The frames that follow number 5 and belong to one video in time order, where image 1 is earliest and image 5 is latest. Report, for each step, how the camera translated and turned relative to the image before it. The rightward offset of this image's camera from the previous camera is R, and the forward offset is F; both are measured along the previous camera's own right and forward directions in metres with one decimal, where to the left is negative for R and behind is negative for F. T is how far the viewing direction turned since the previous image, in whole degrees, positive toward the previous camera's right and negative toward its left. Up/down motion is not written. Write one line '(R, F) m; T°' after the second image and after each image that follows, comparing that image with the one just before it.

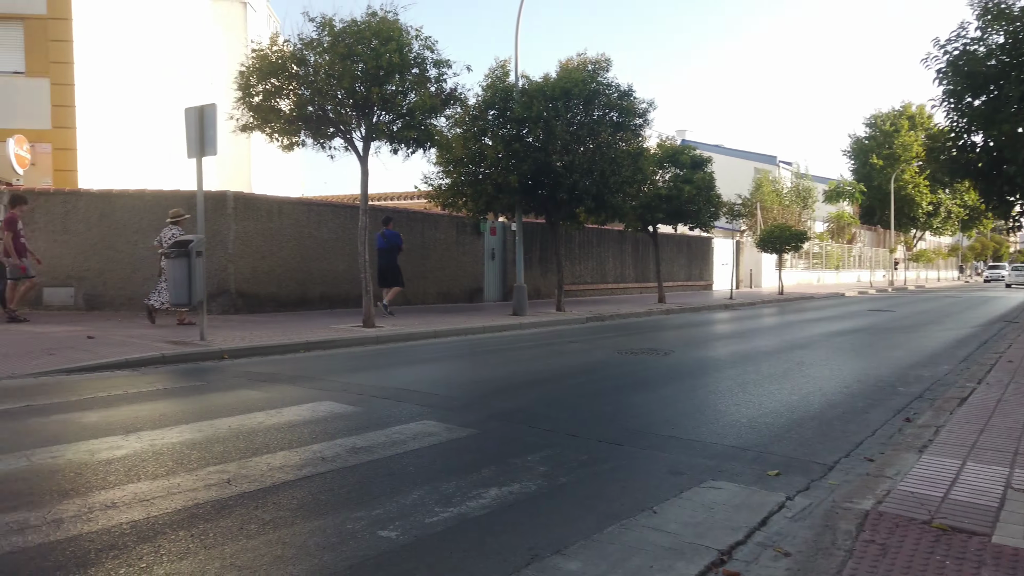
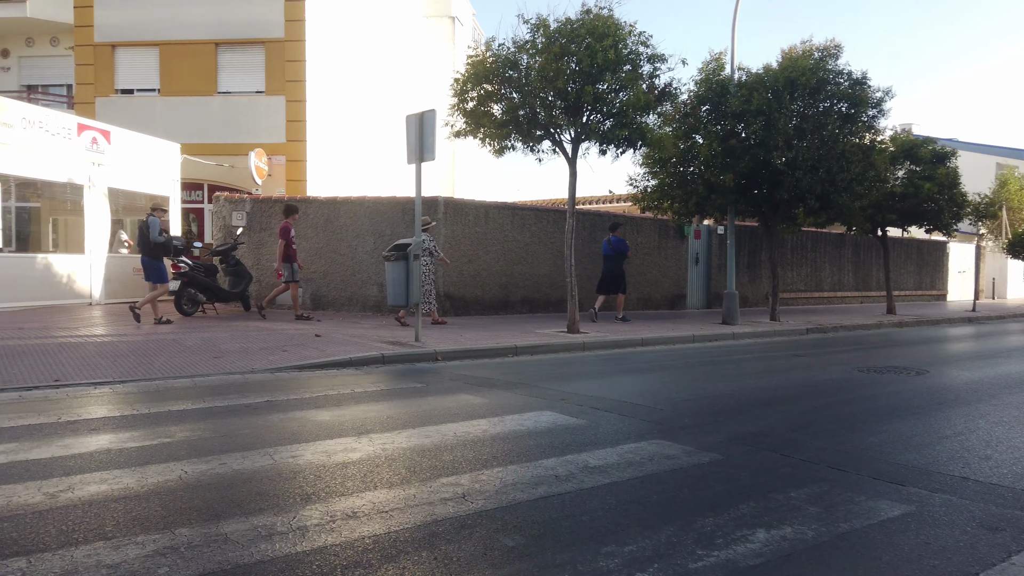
(-0.4, +0.5) m; -14°
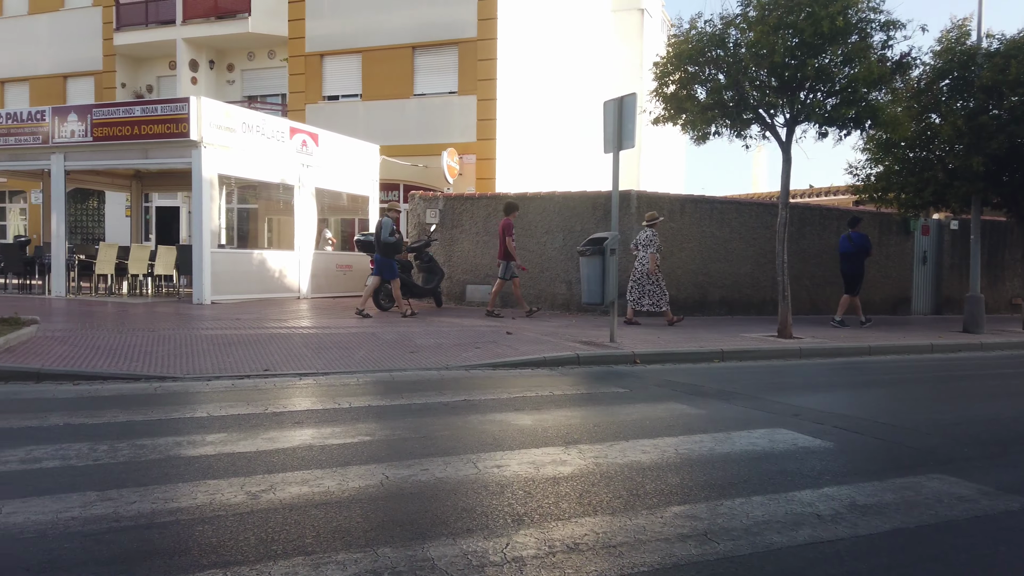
(-0.4, +0.7) m; -13°
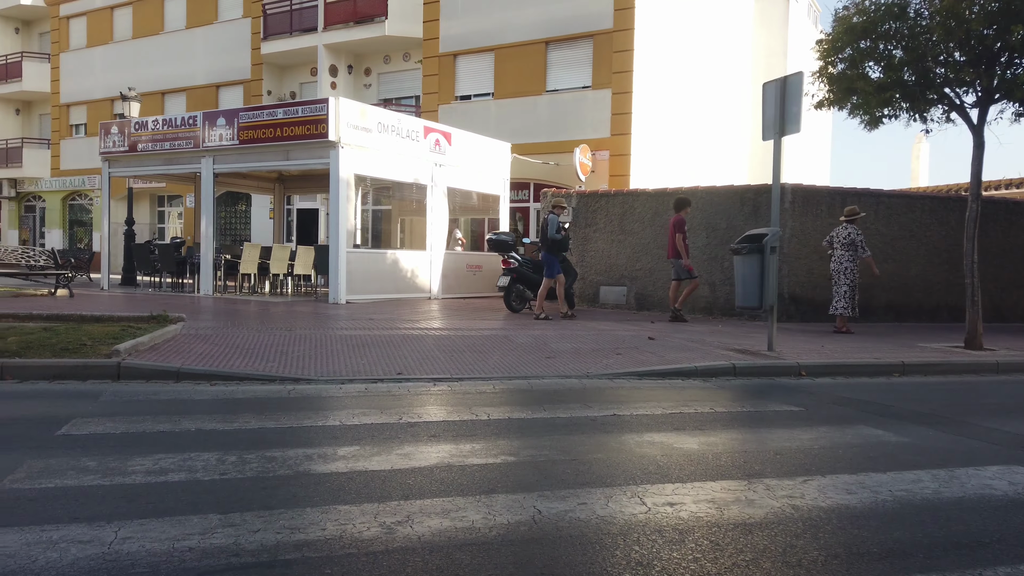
(-0.3, +0.7) m; -9°
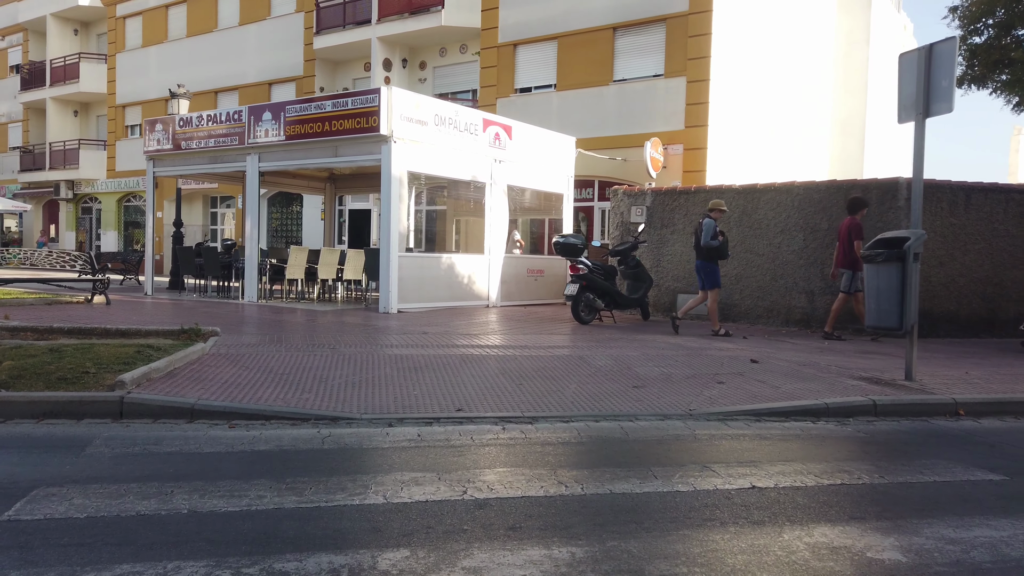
(-0.3, +1.5) m; -4°
